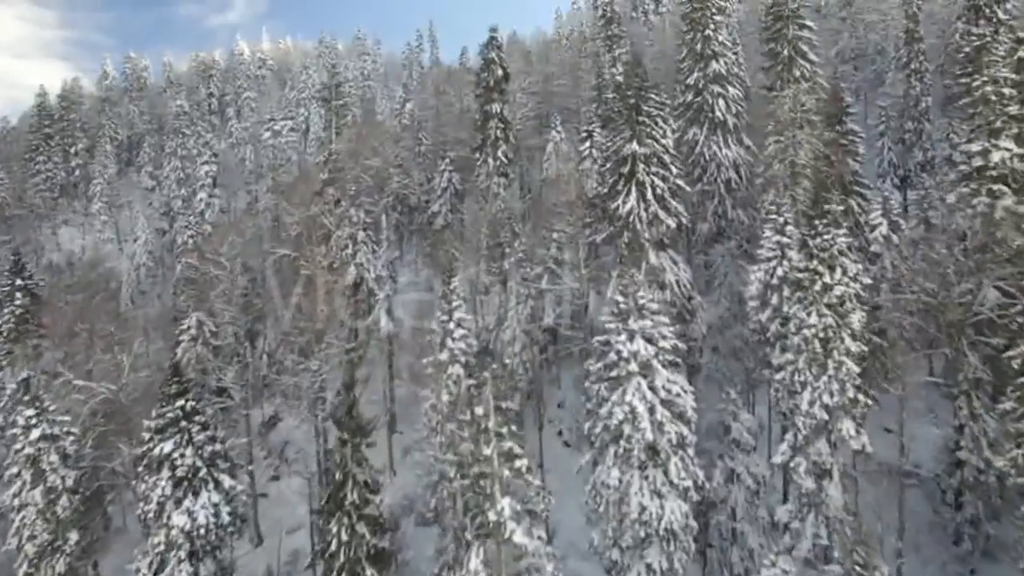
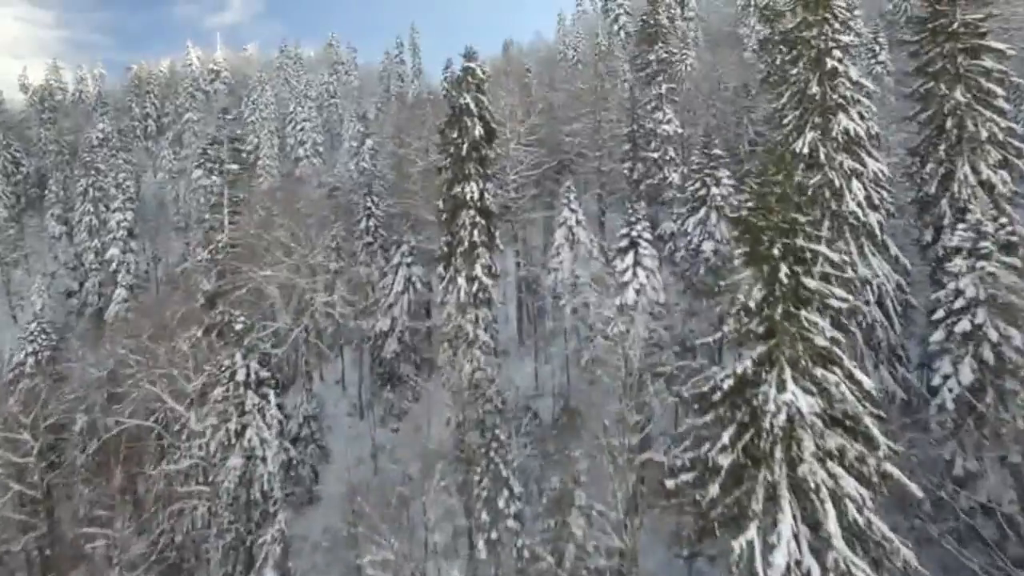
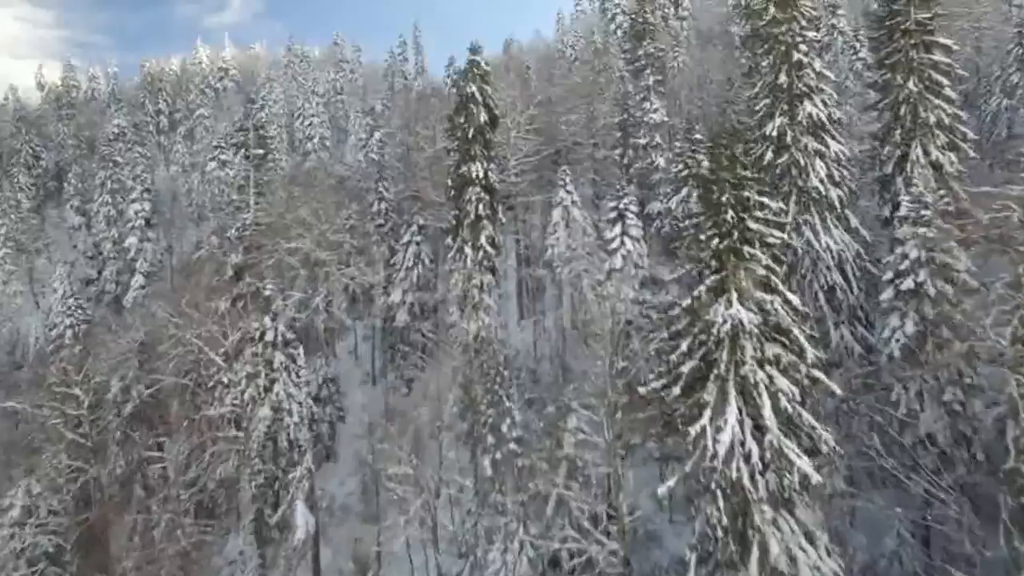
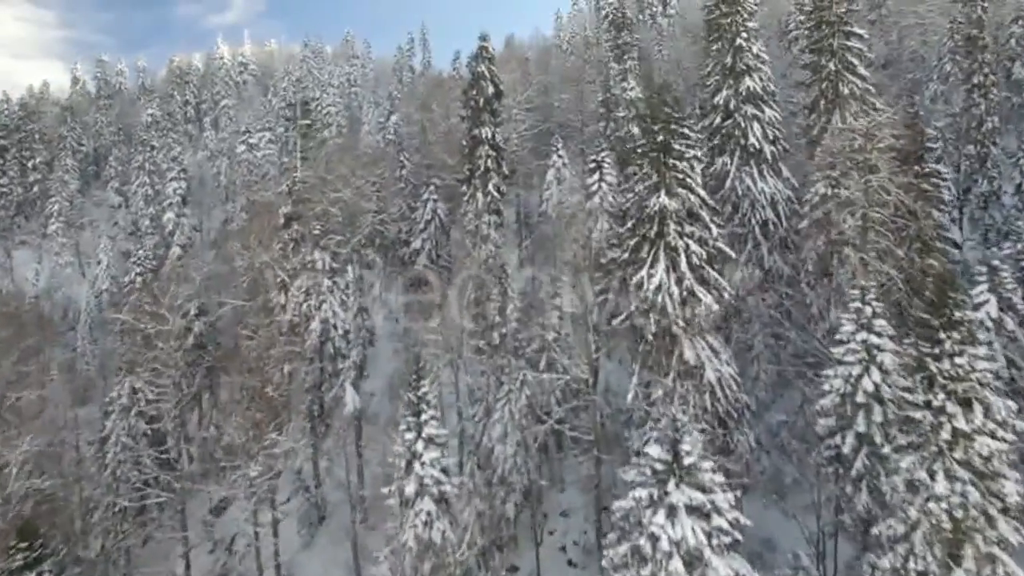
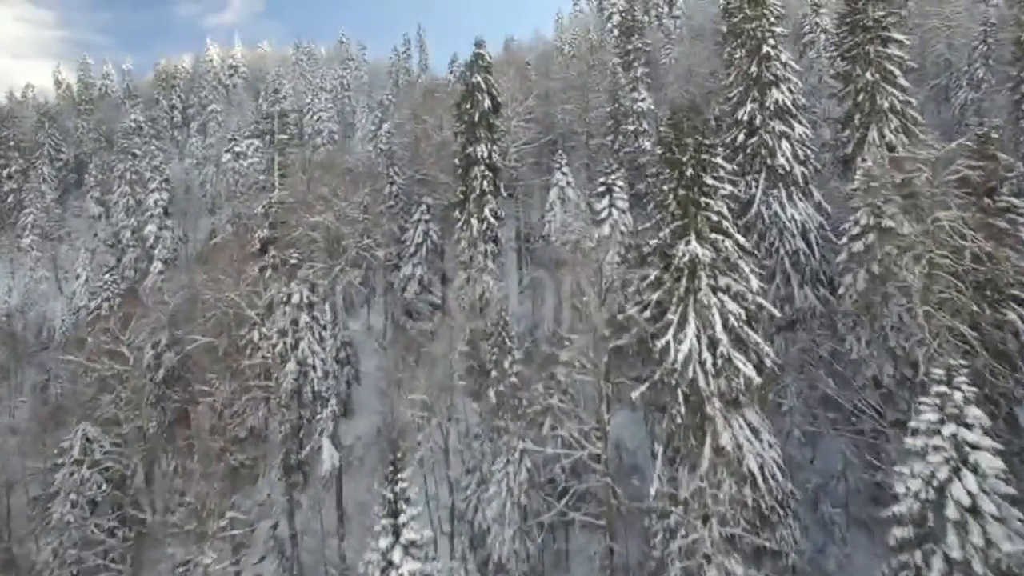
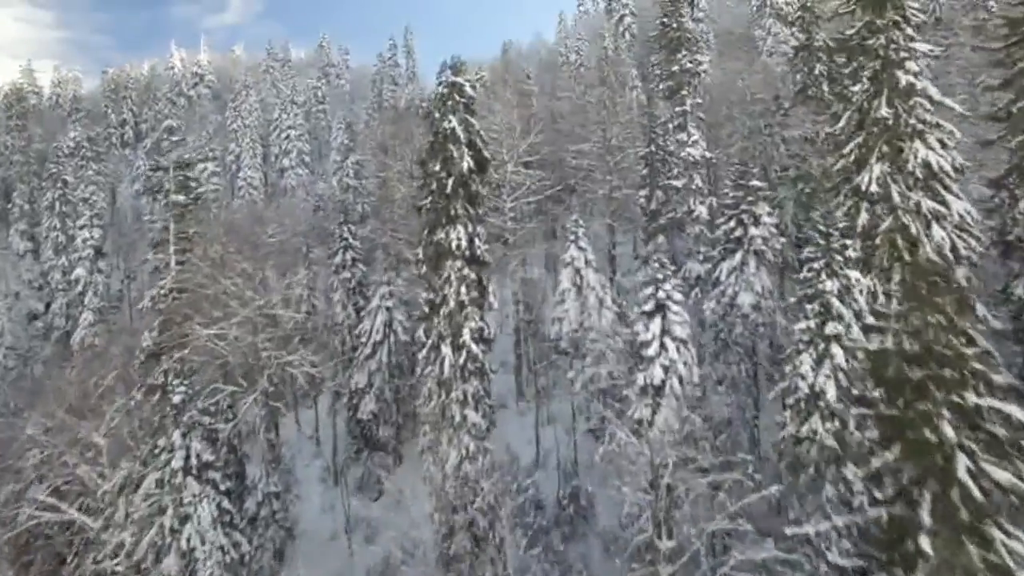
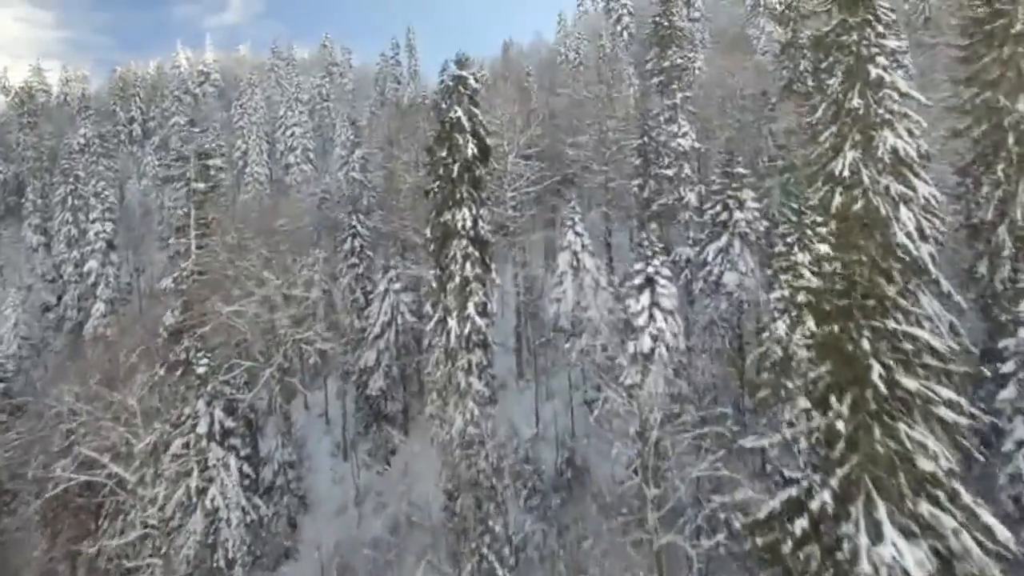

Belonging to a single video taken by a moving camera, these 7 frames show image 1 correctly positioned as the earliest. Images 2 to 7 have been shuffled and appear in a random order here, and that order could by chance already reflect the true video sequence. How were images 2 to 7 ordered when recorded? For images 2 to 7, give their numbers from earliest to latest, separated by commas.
4, 5, 3, 2, 7, 6
